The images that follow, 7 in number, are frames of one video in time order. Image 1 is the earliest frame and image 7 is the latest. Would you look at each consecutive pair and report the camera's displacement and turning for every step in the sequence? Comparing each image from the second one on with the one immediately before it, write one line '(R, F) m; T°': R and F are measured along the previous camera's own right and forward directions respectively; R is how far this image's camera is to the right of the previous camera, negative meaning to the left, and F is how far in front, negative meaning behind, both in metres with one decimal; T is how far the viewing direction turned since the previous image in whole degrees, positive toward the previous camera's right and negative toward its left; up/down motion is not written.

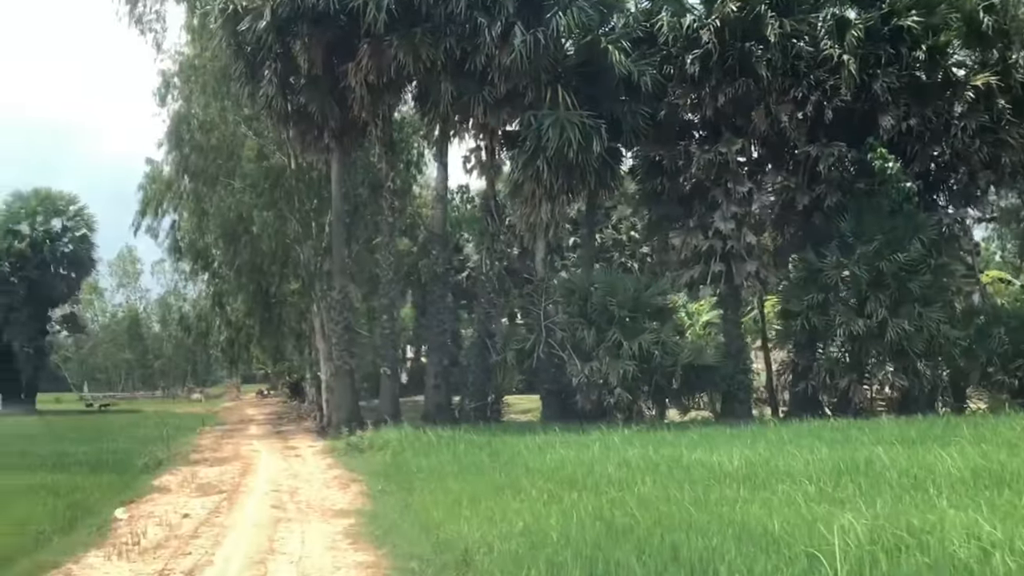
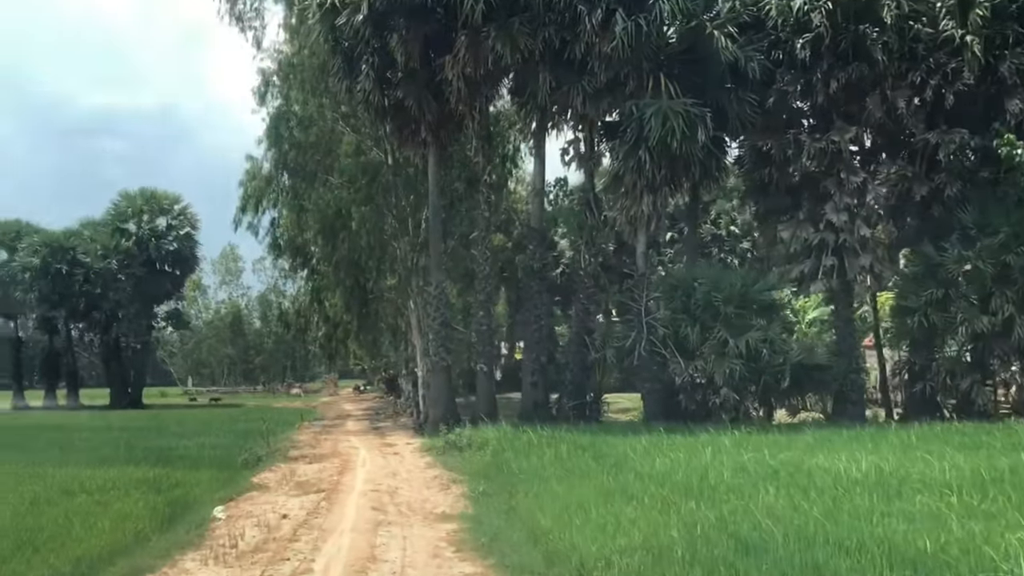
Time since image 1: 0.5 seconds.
(-0.2, +0.6) m; -5°
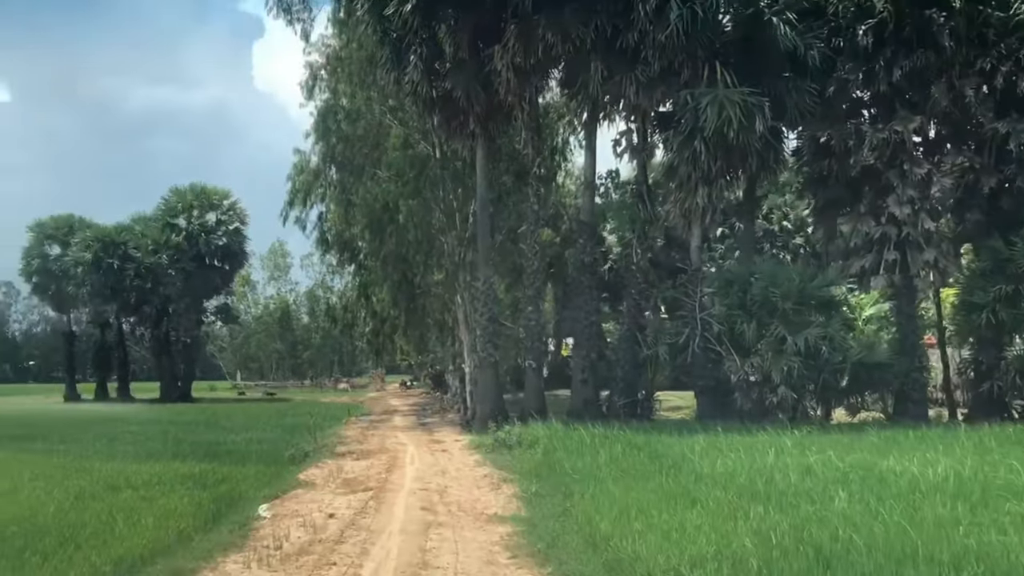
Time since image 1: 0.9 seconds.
(-0.1, +0.5) m; -3°
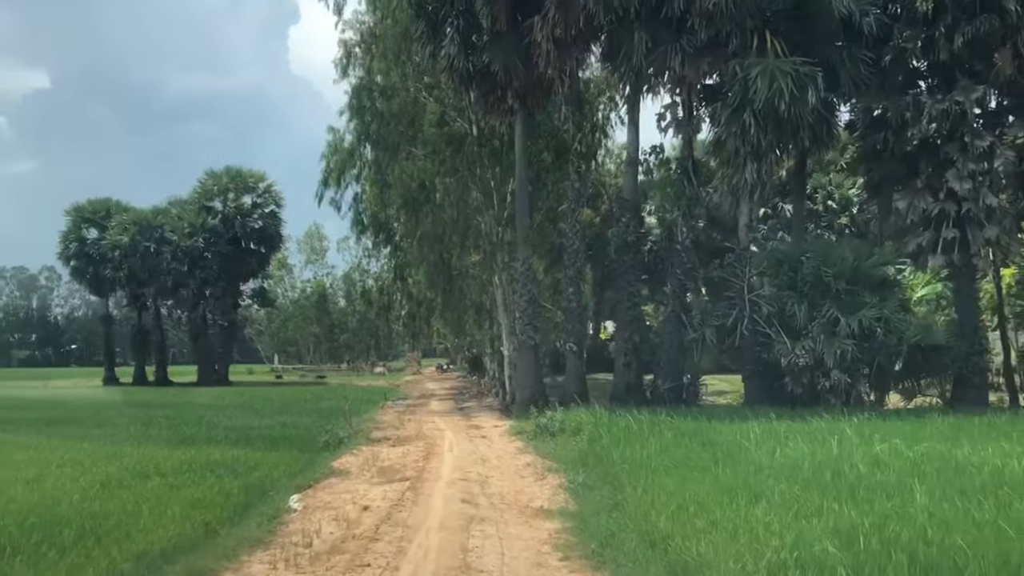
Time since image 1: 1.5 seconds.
(-0.1, +0.8) m; -2°
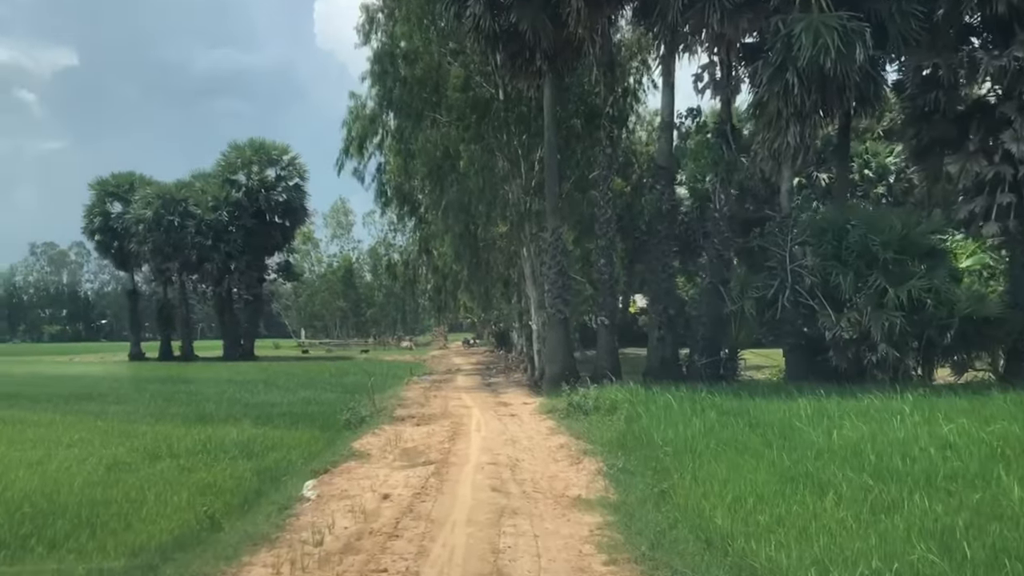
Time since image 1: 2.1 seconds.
(-0.1, +1.0) m; -1°
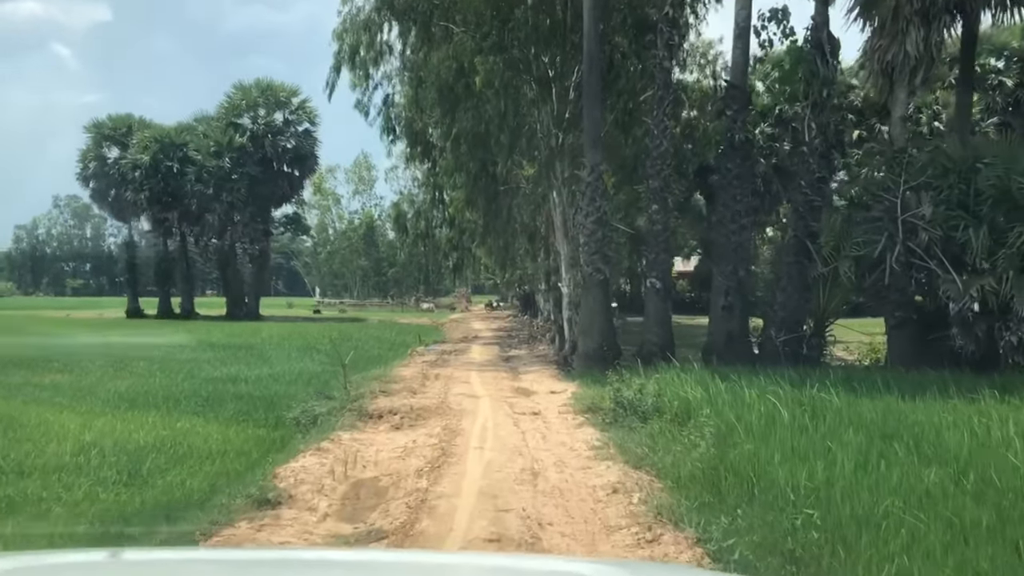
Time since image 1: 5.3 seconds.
(0.0, +4.9) m; -2°
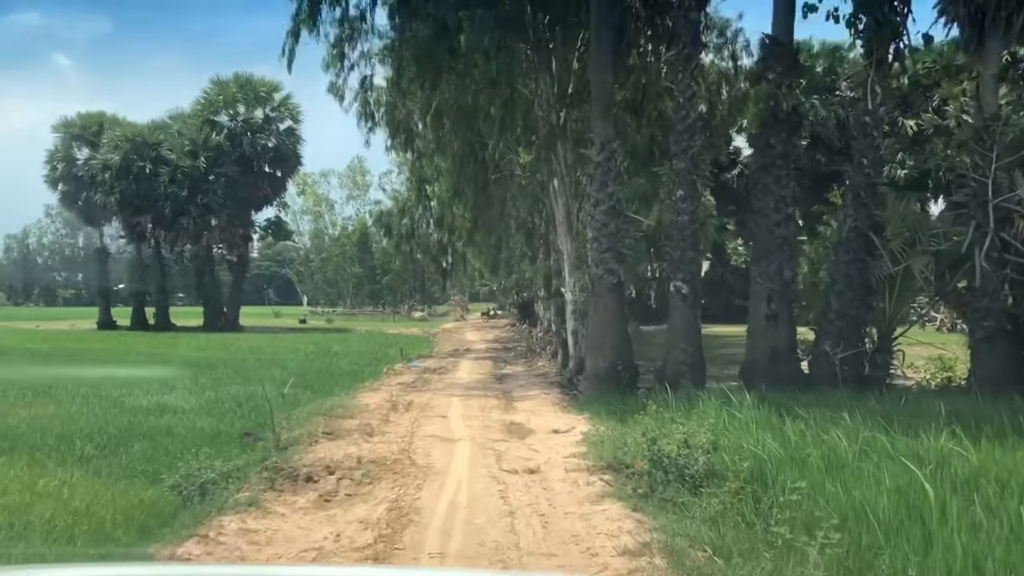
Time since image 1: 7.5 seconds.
(+0.1, +3.5) m; 0°
